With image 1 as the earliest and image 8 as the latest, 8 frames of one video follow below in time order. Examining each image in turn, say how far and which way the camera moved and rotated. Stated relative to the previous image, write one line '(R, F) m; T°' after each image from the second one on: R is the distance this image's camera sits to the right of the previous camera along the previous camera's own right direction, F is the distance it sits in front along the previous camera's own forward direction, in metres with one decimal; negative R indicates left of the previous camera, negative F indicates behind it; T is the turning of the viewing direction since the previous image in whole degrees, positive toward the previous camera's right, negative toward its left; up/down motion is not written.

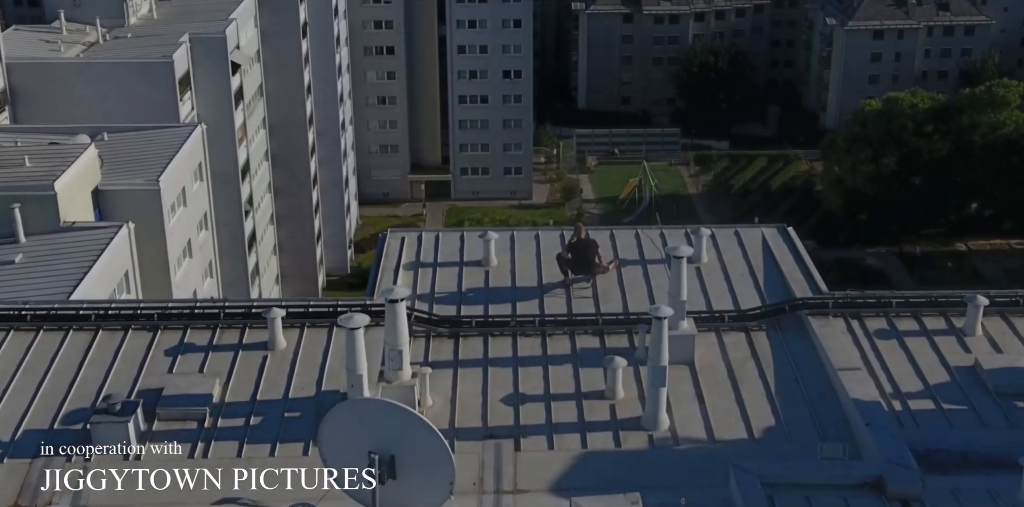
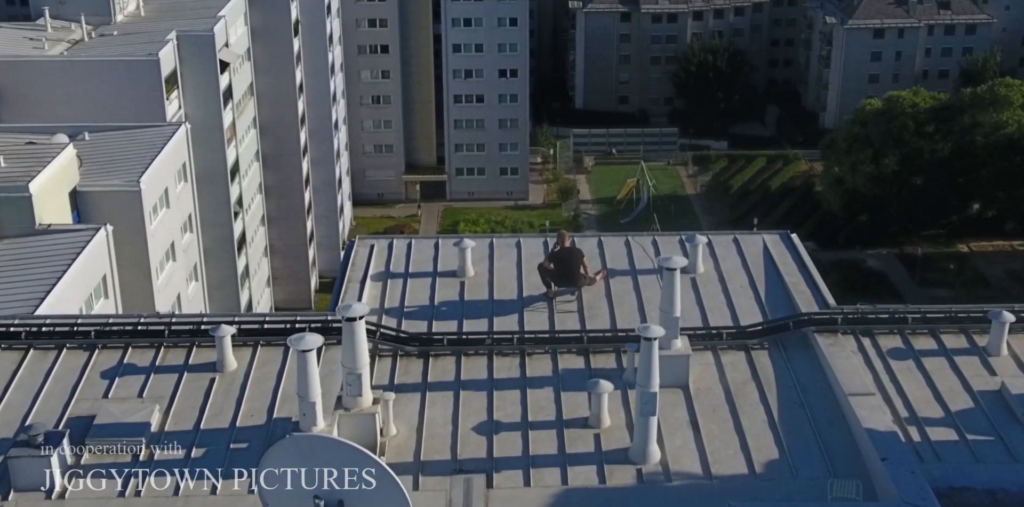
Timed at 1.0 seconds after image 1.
(+0.2, +1.1) m; 0°
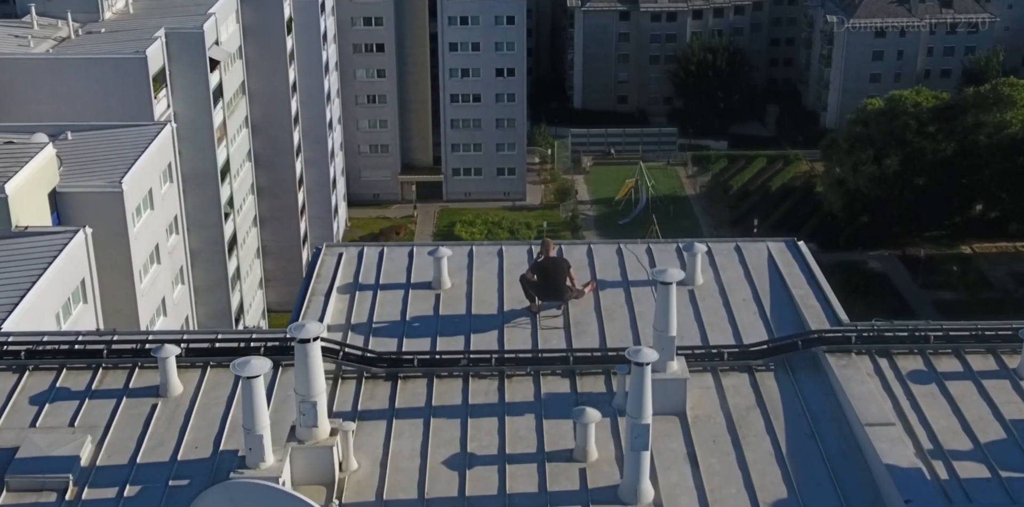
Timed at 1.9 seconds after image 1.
(+0.1, +1.0) m; 0°
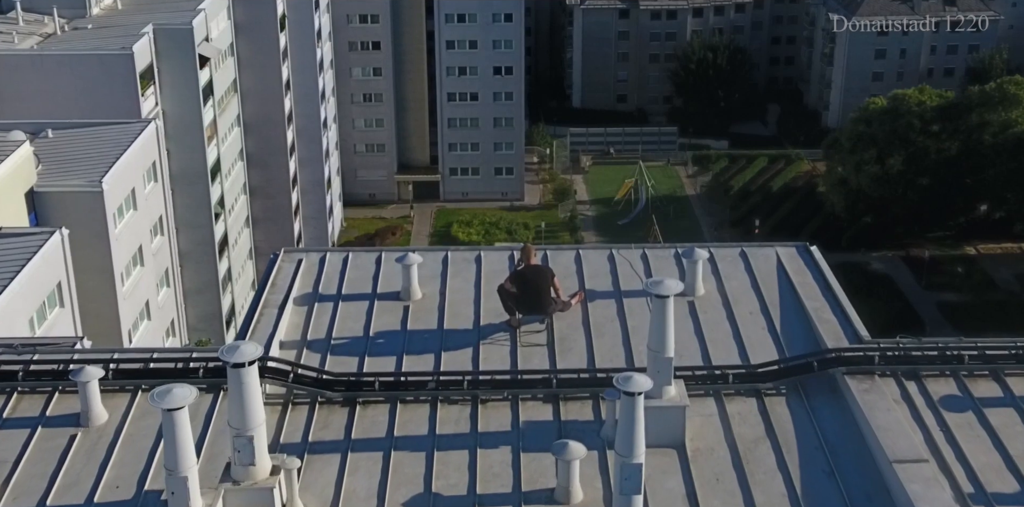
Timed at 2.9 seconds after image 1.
(+0.1, +1.2) m; 0°
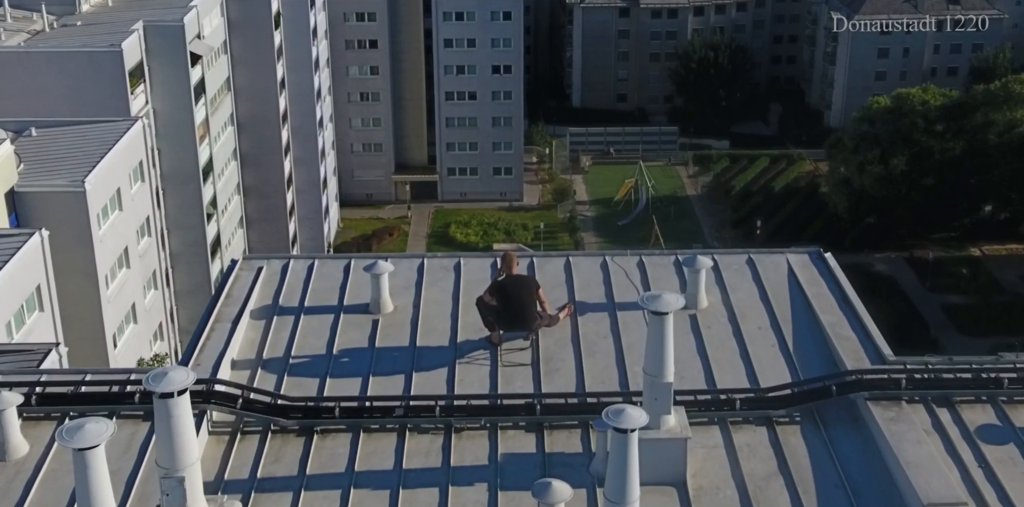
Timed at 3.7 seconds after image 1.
(+0.1, +1.0) m; 0°
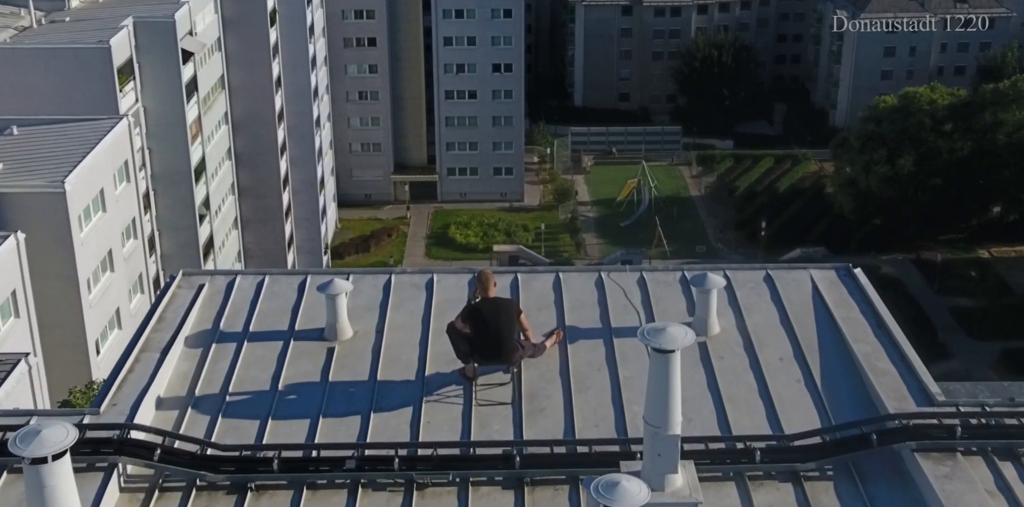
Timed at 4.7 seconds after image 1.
(+0.1, +1.2) m; 0°
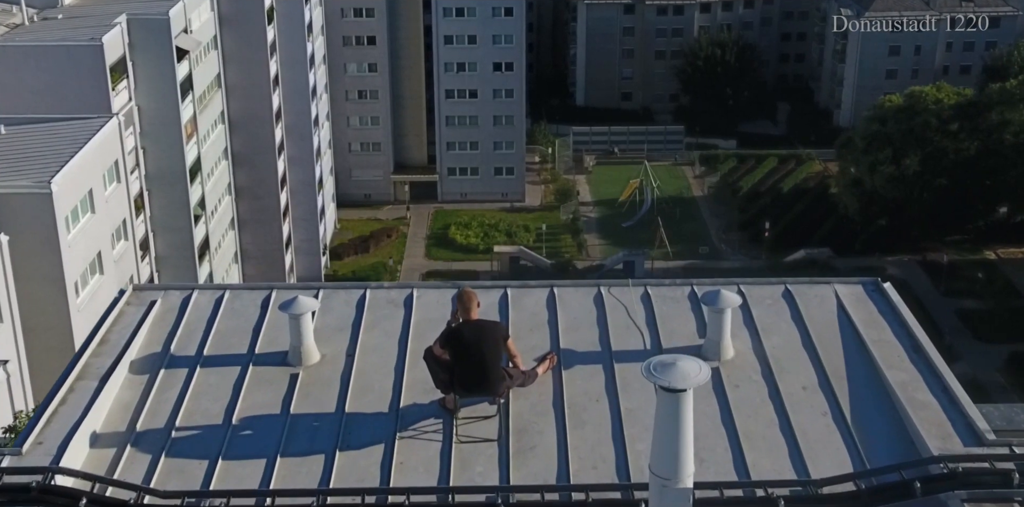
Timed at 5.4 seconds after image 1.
(+0.1, +0.8) m; 0°
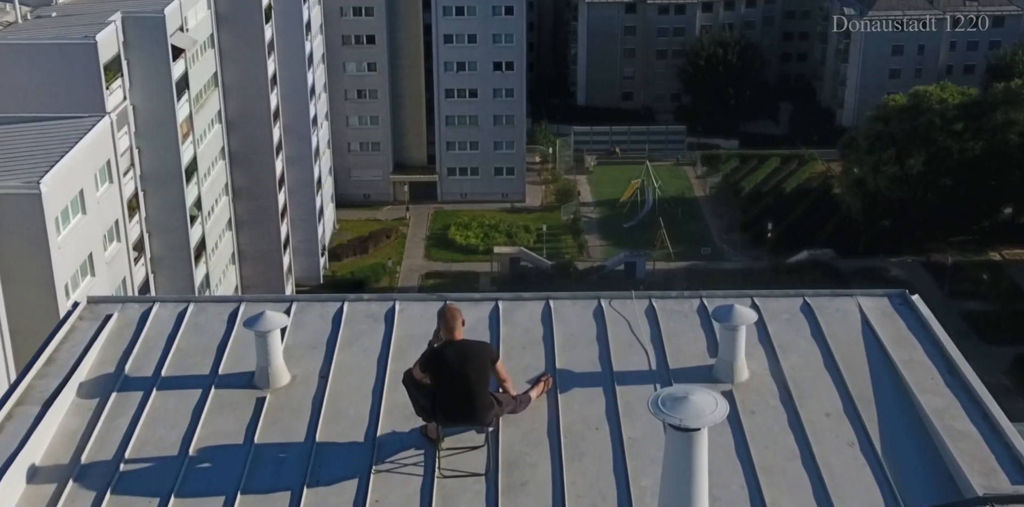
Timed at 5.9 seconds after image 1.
(0.0, +0.6) m; 0°
